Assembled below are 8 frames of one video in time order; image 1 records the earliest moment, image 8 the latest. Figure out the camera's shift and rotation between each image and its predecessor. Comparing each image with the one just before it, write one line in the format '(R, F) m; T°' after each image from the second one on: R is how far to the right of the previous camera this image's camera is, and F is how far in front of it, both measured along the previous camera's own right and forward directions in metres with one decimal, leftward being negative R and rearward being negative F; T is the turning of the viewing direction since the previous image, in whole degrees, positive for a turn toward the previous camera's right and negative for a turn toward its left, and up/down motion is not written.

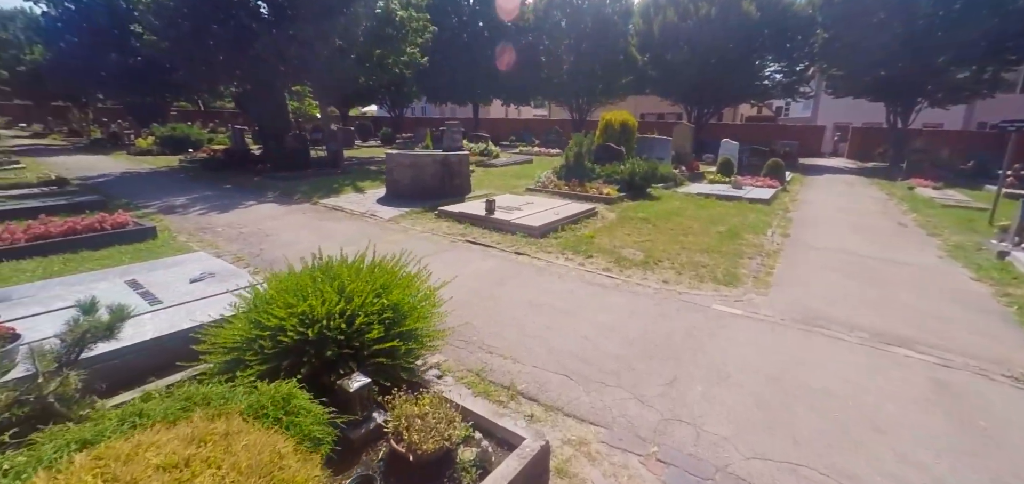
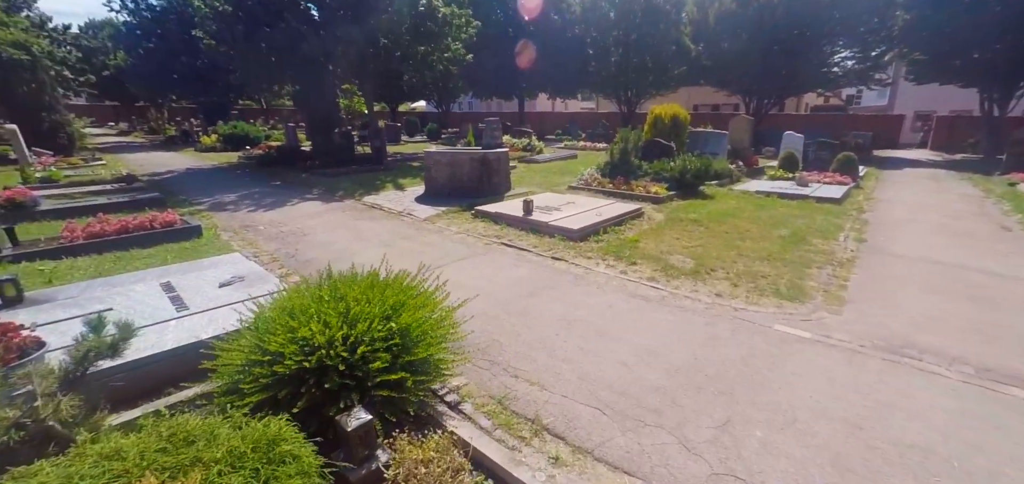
(+0.1, +0.4) m; -6°
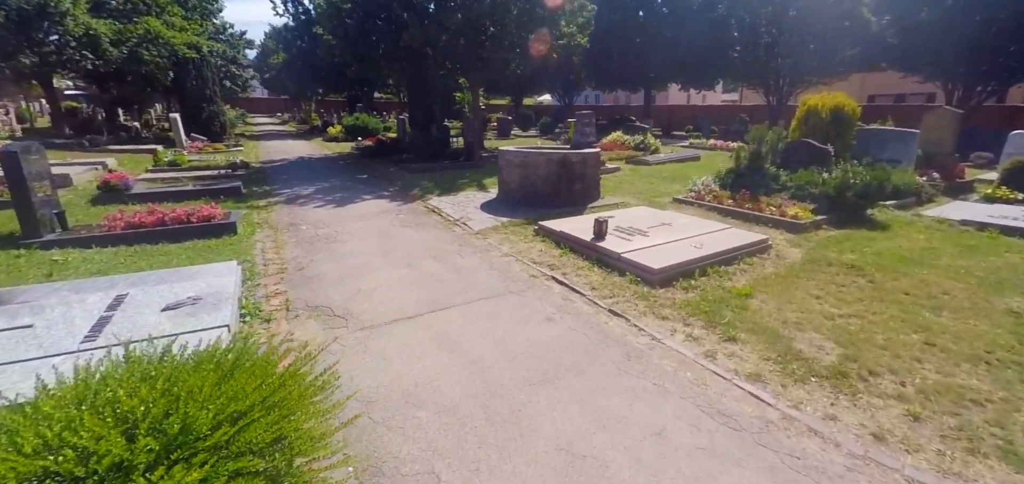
(+0.8, +1.7) m; -16°
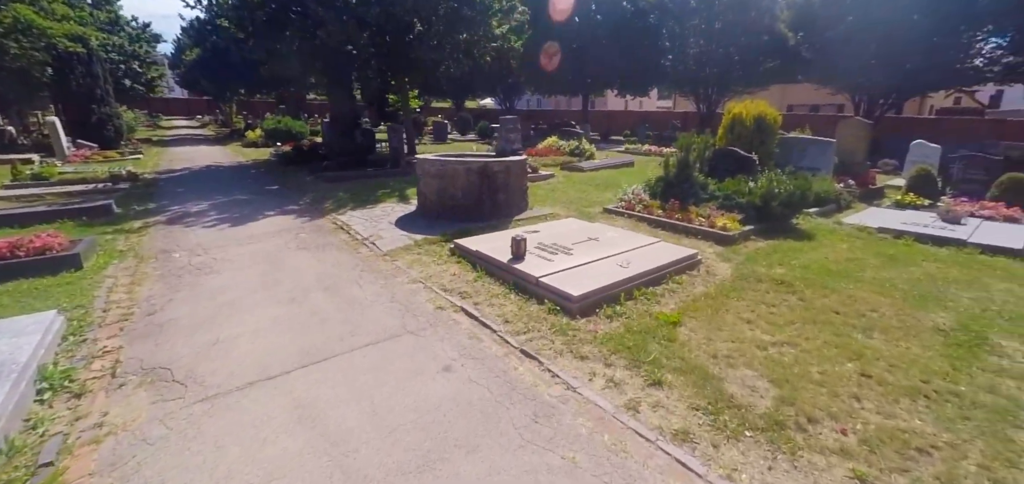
(+0.5, +0.7) m; +7°
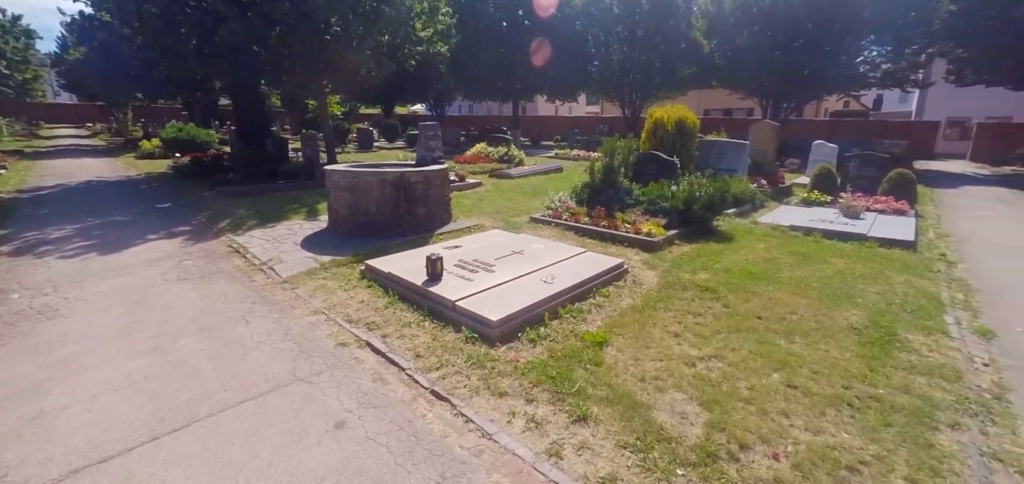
(+0.3, +0.4) m; +8°
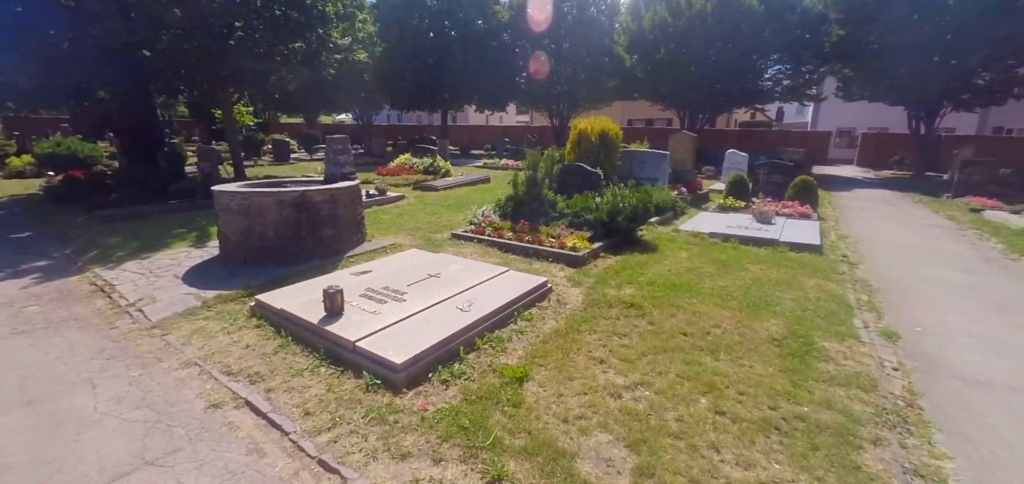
(+0.3, +0.4) m; +8°
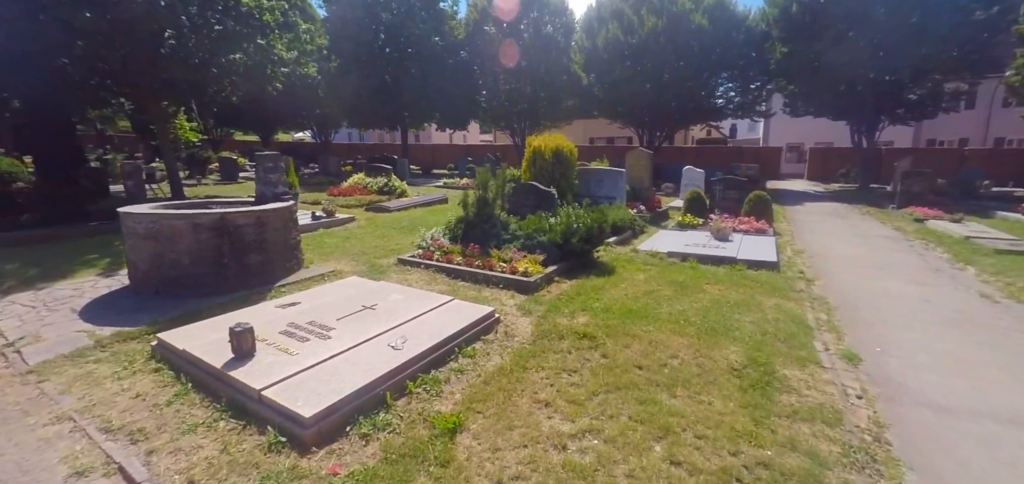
(+0.3, +0.4) m; +4°
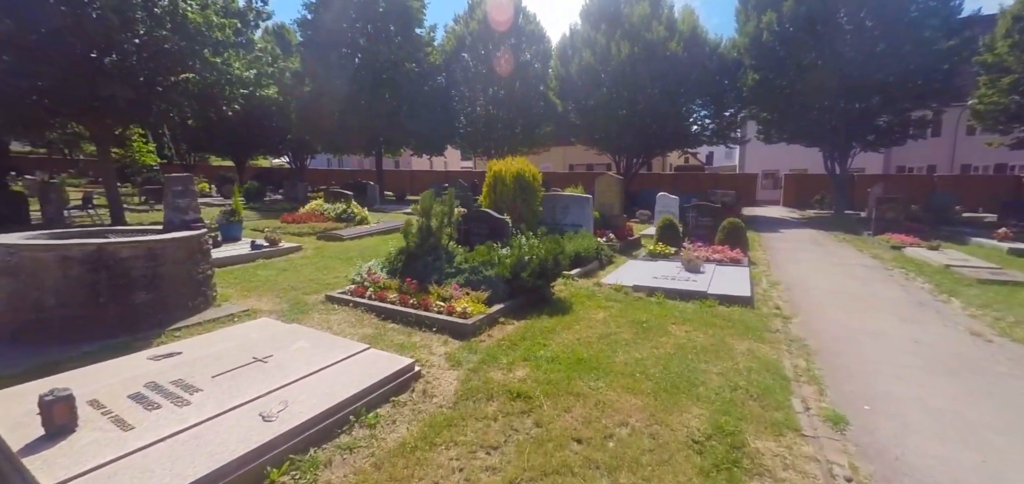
(+0.6, +0.7) m; +2°
